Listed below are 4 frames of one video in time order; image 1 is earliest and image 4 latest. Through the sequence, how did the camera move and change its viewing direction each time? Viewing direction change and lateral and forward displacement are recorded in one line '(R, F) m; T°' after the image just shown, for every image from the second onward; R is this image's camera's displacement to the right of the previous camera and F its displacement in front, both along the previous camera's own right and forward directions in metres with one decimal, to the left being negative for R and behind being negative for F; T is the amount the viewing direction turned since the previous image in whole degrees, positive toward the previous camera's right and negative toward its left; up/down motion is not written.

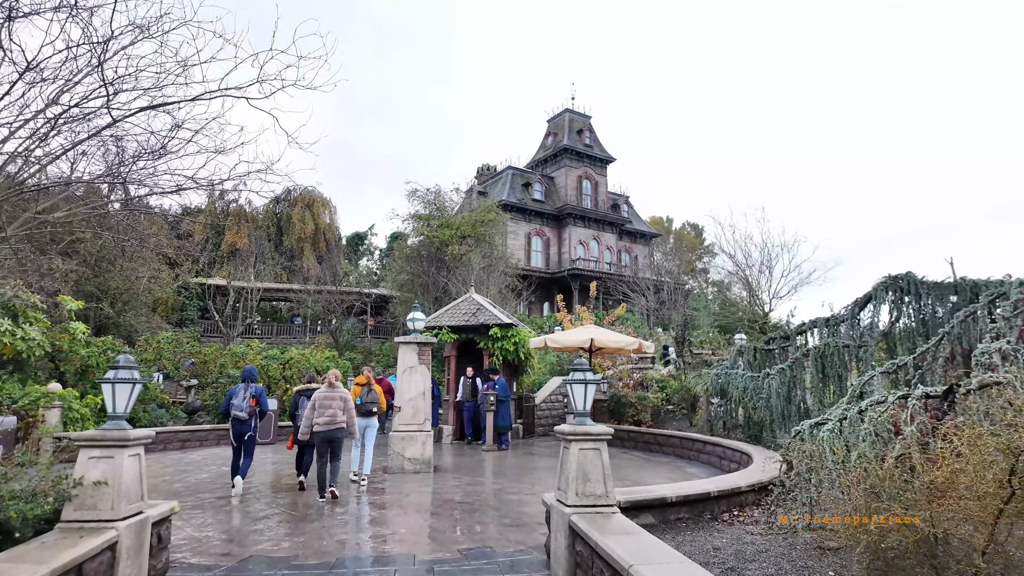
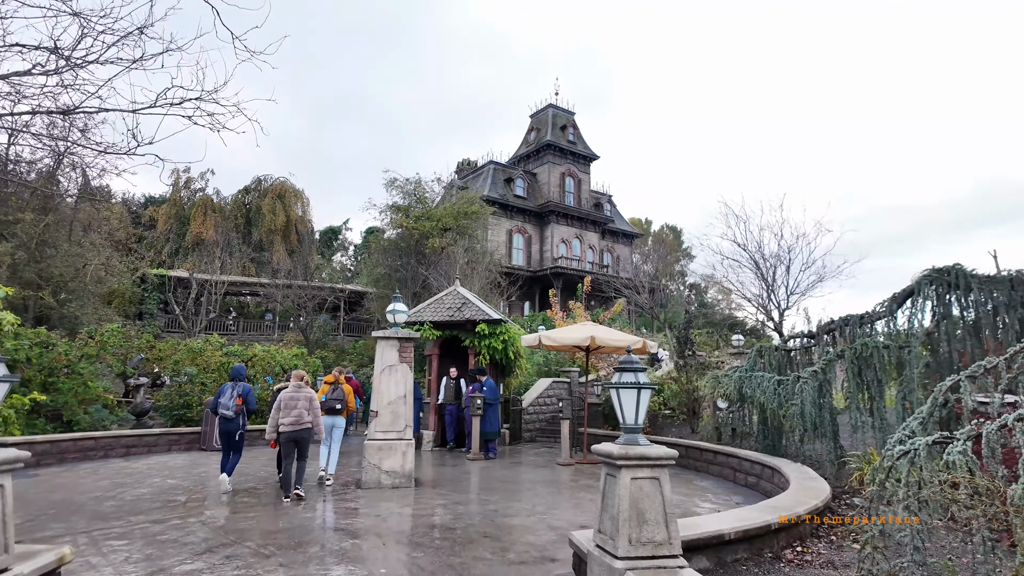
(-0.3, +1.2) m; +2°
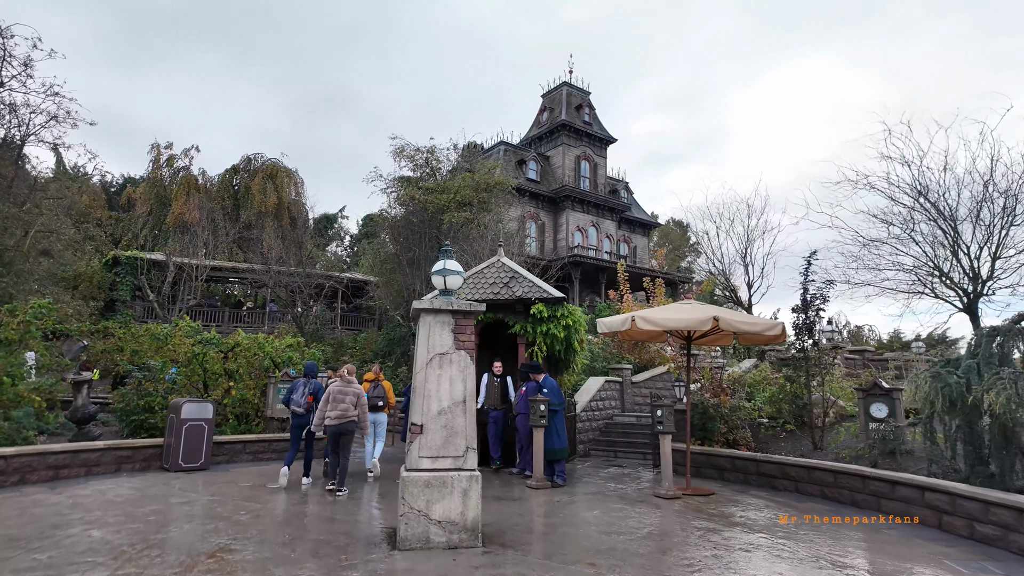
(-1.2, +3.0) m; +1°
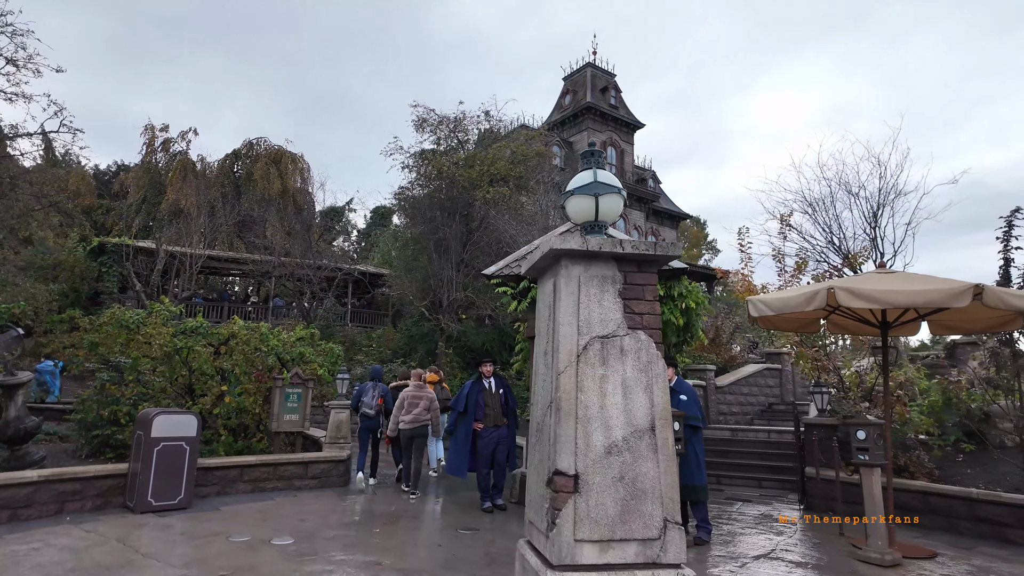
(-1.1, +2.6) m; 0°
